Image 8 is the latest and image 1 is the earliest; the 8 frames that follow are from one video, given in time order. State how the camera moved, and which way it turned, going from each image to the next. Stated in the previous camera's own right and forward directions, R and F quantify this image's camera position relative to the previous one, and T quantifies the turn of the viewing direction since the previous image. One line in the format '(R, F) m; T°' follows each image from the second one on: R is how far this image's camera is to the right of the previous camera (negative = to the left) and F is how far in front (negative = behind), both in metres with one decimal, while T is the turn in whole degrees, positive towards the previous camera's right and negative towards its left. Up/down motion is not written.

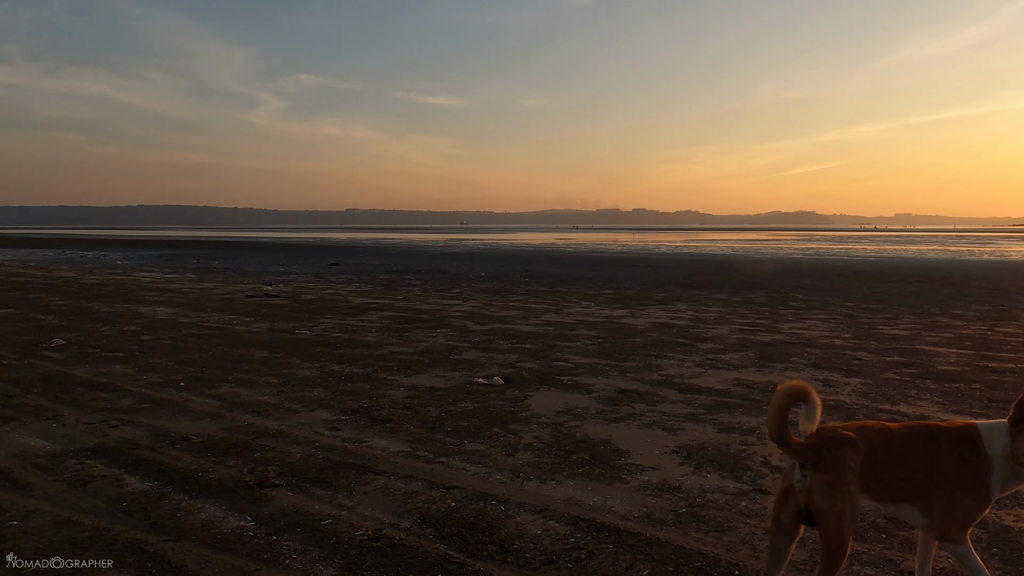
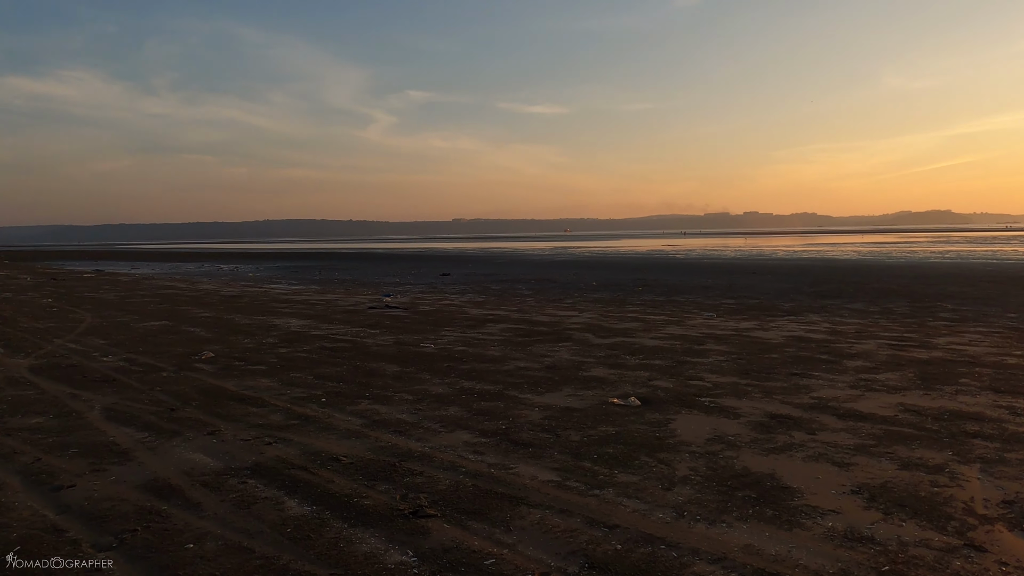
(-0.3, +0.2) m; -9°
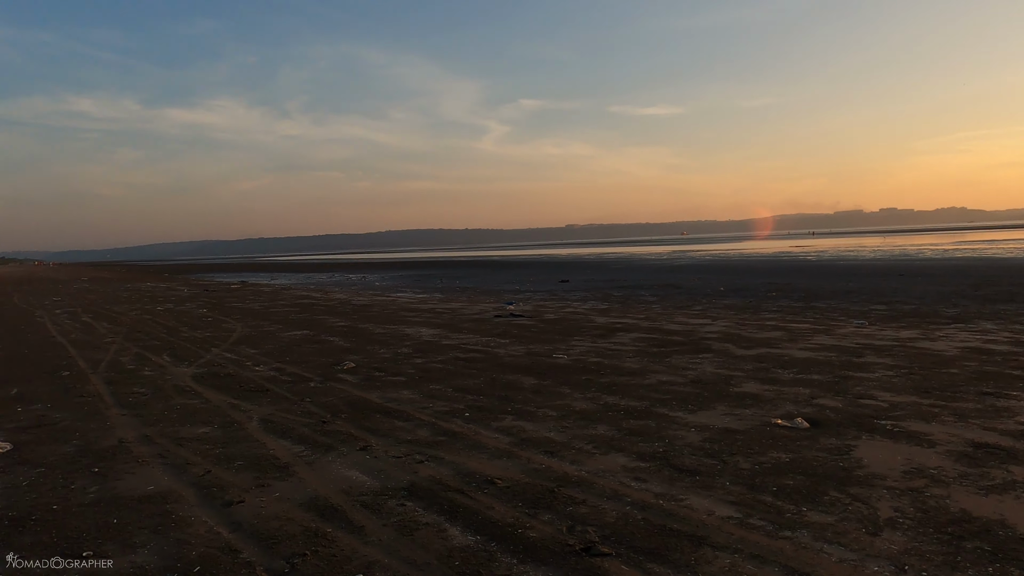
(-0.3, +0.2) m; -10°
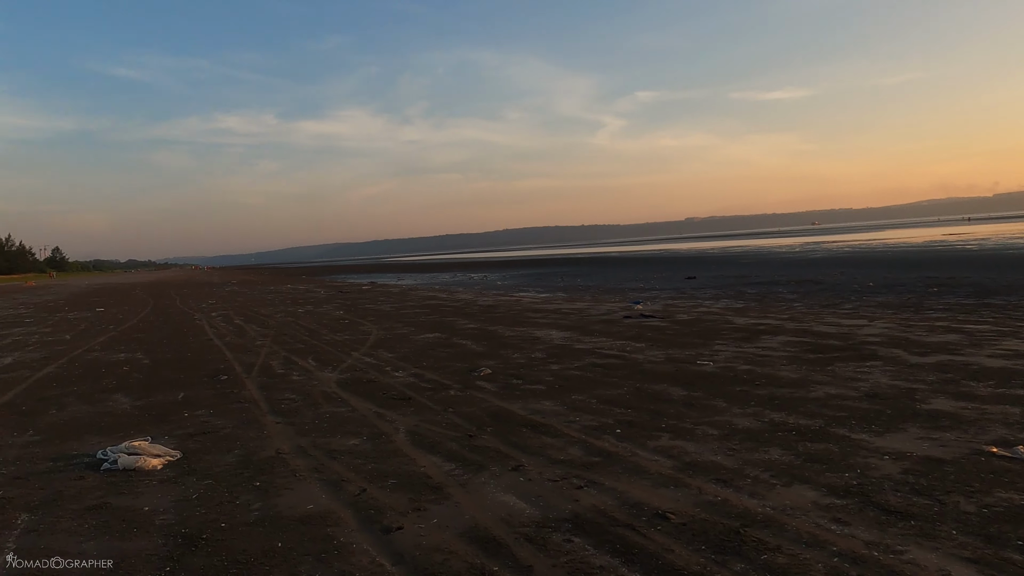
(-0.3, +0.3) m; -10°
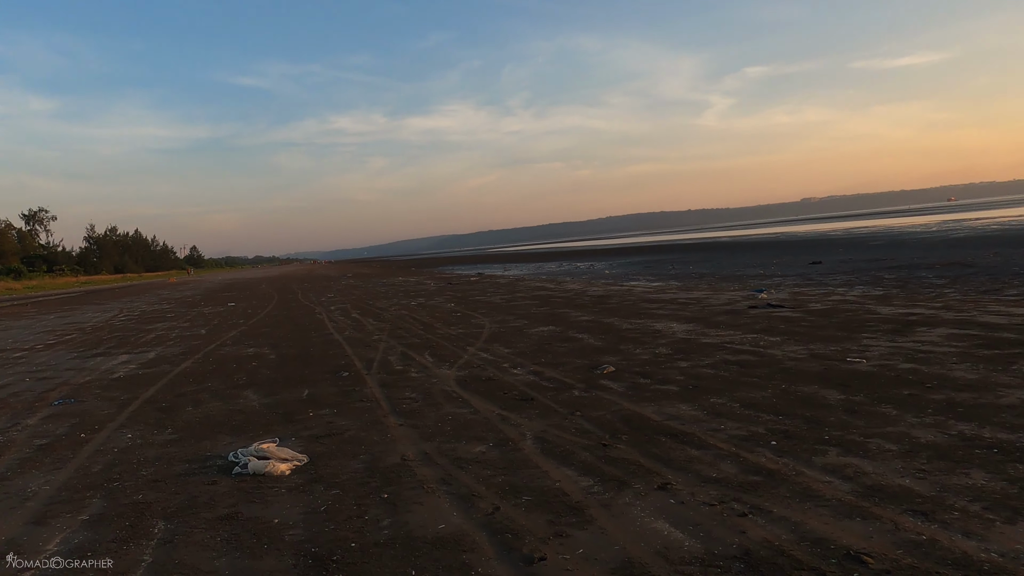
(-0.2, +0.4) m; -9°
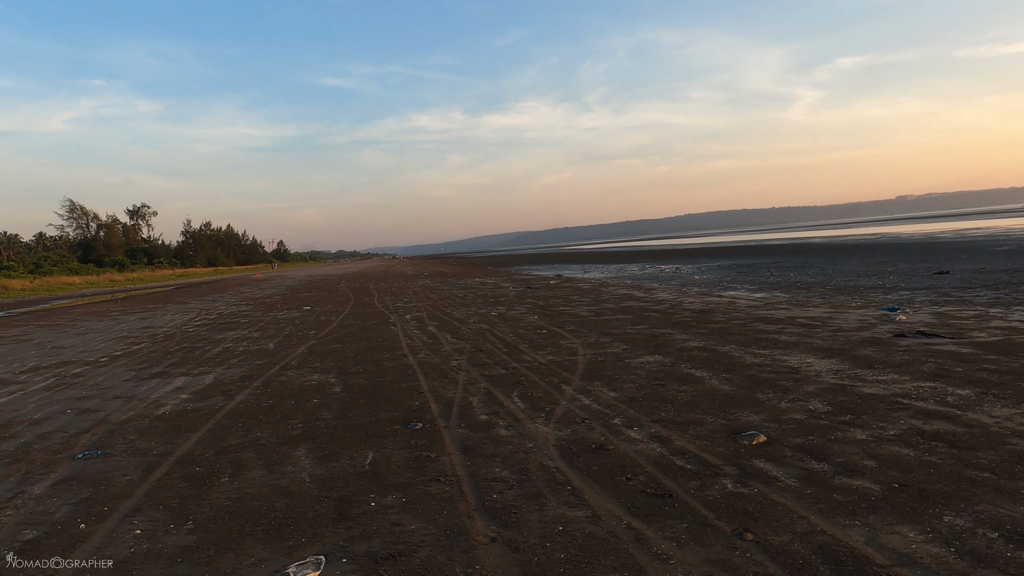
(-0.4, +1.6) m; -6°
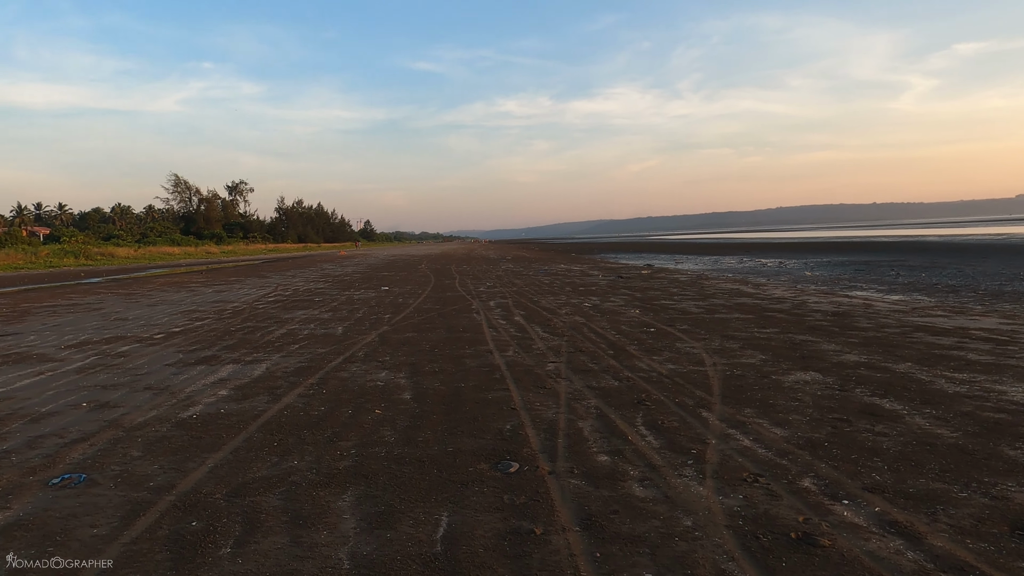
(-0.4, +1.9) m; -7°
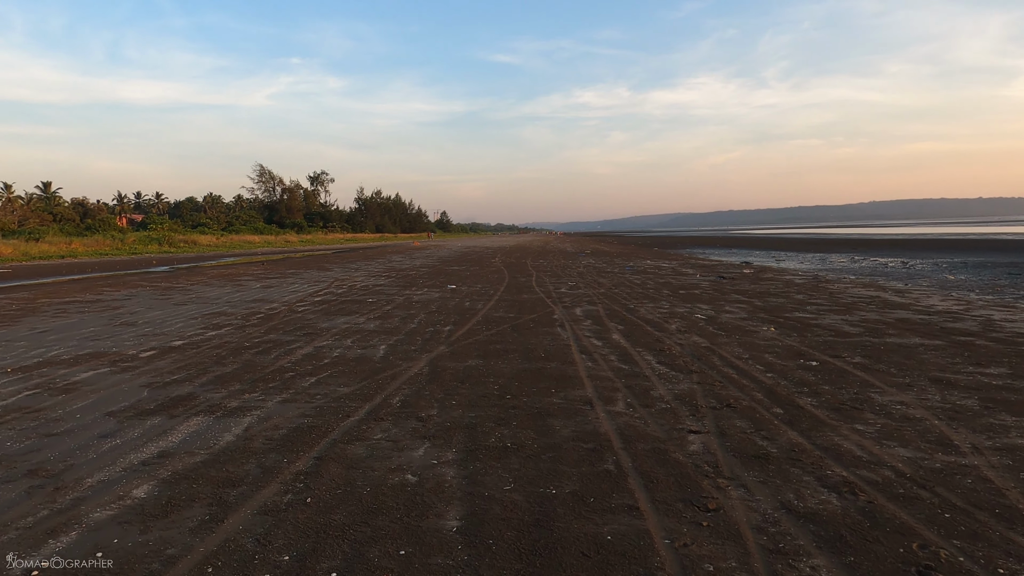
(-0.4, +3.1) m; -6°
